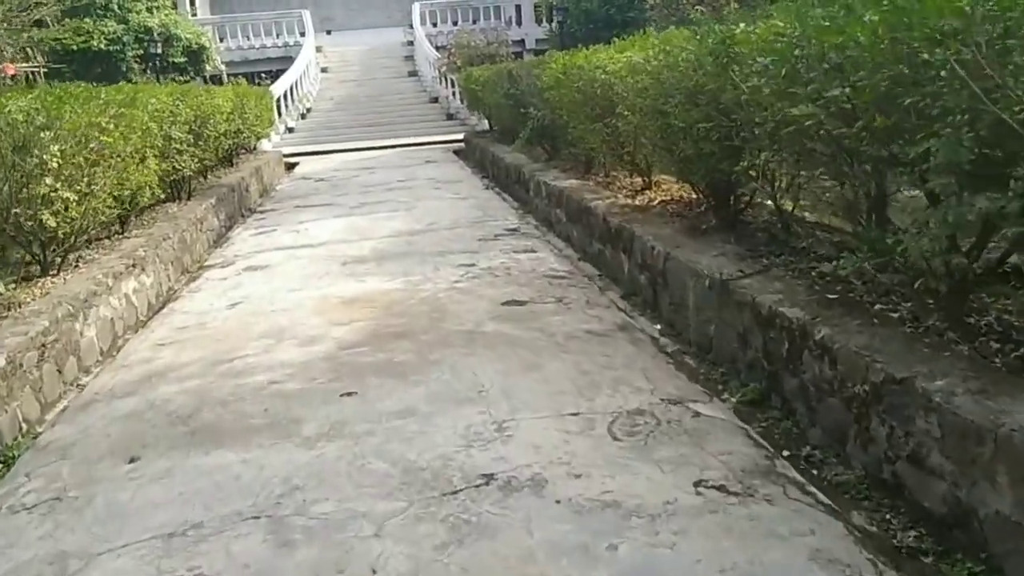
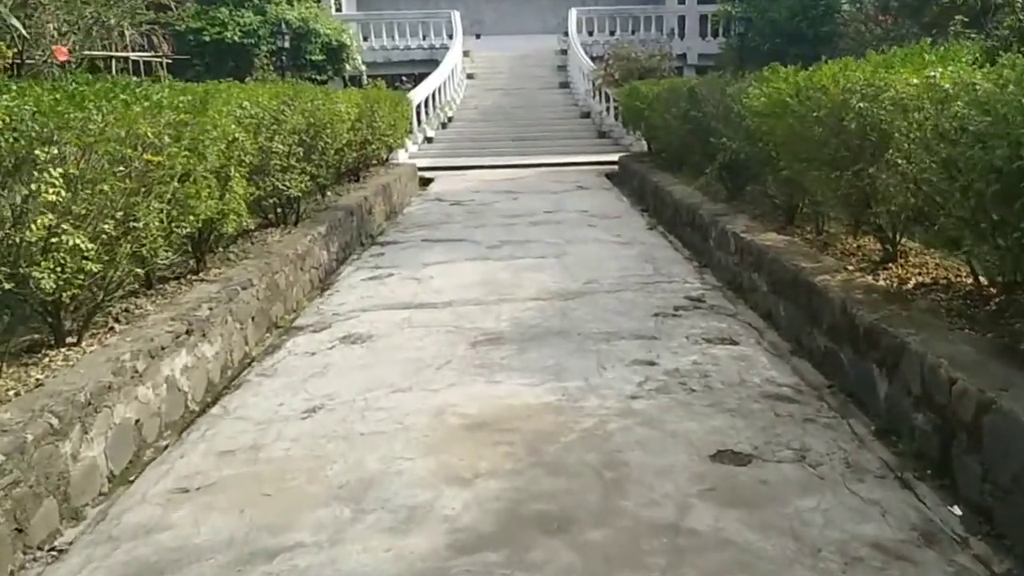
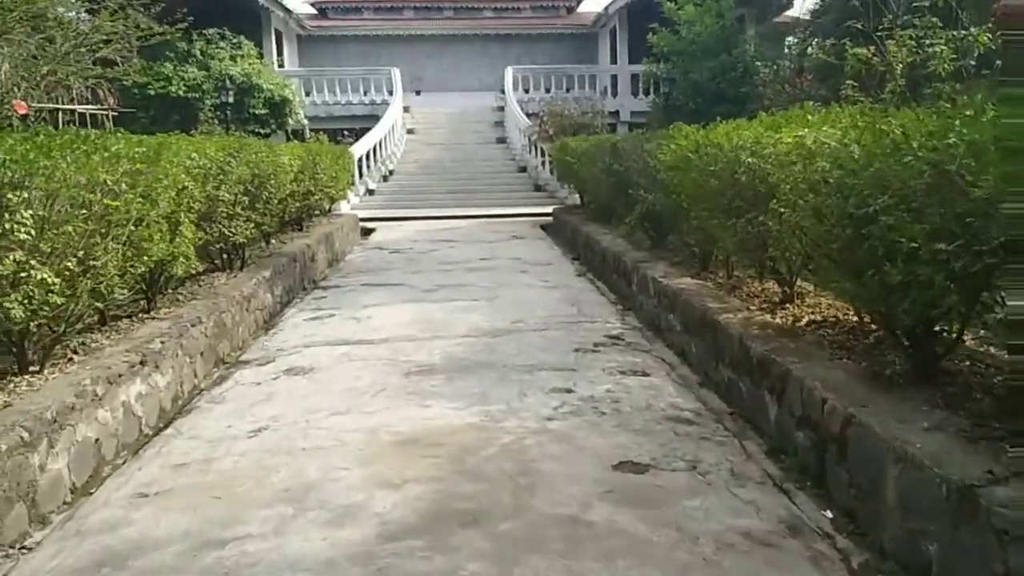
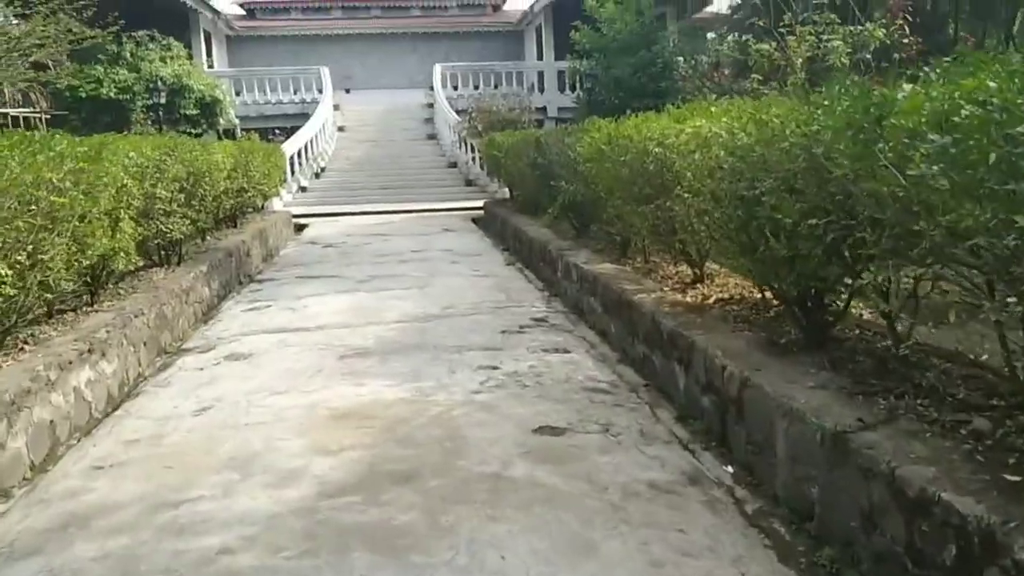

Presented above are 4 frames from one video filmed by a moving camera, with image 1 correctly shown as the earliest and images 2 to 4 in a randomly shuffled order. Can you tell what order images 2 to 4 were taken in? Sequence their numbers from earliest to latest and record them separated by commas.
4, 3, 2
